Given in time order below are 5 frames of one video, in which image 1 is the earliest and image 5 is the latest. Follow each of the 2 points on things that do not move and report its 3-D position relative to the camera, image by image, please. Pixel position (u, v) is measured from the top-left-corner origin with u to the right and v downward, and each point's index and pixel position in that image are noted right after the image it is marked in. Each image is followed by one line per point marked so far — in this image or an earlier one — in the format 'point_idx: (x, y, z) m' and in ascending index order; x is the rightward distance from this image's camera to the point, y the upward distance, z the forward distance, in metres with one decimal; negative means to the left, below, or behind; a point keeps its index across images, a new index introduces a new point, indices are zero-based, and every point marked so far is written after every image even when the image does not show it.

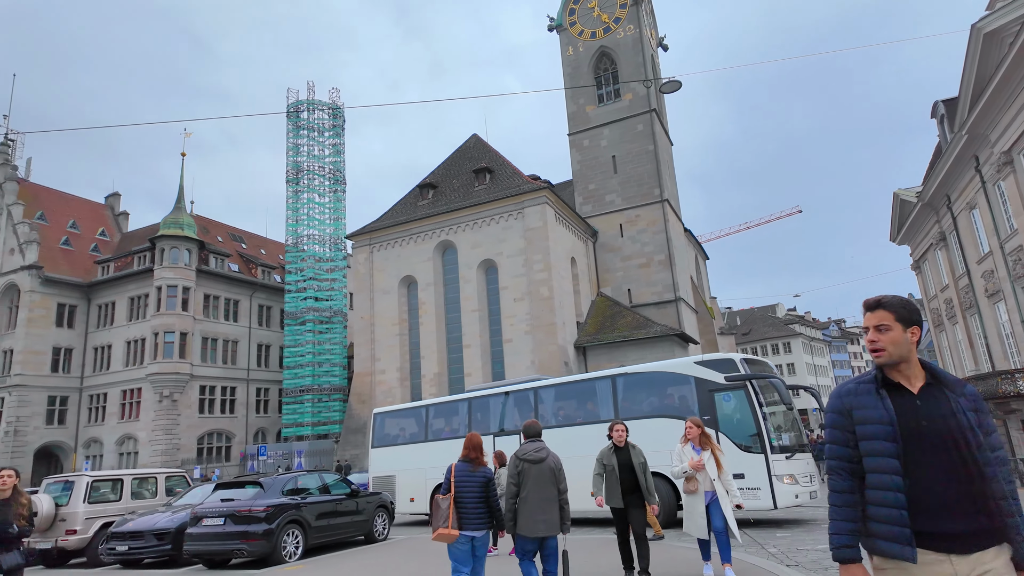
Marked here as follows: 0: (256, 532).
0: (-3.8, -3.6, +8.9) m
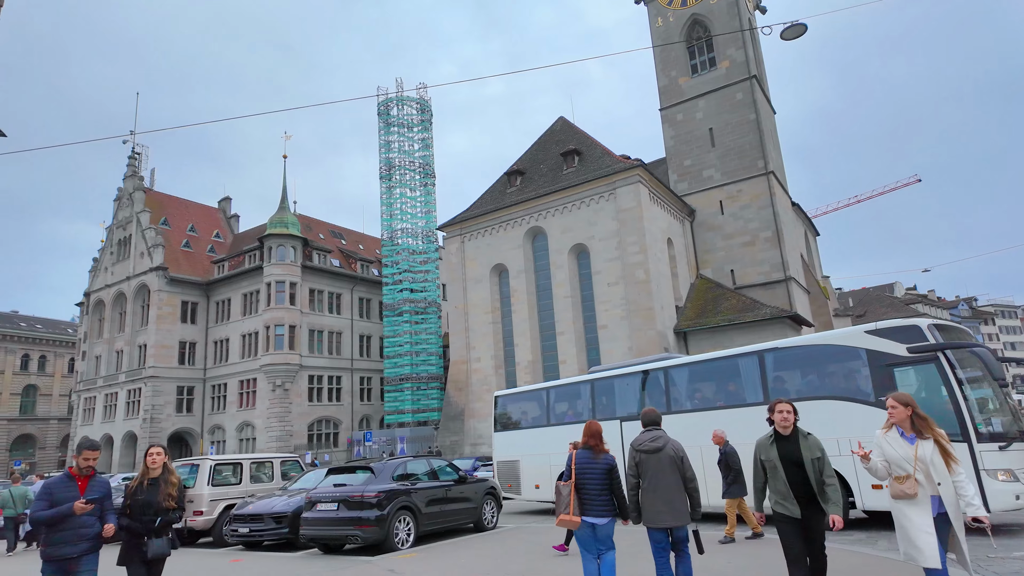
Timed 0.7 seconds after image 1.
0: (-2.1, -3.4, +8.7) m
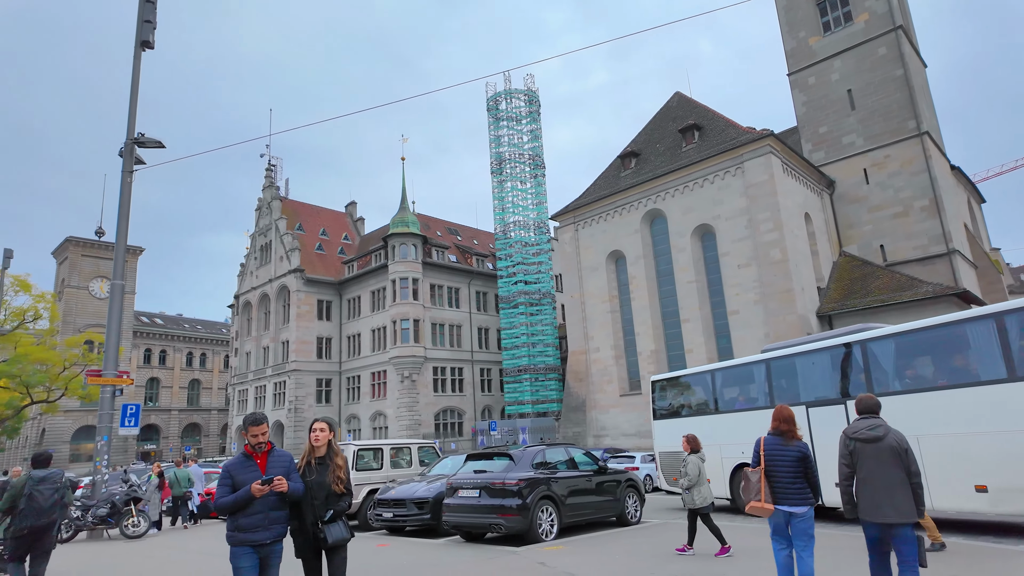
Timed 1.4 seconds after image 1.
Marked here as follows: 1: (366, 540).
0: (0.0, -3.1, +8.4) m
1: (-2.5, -4.3, +10.2) m
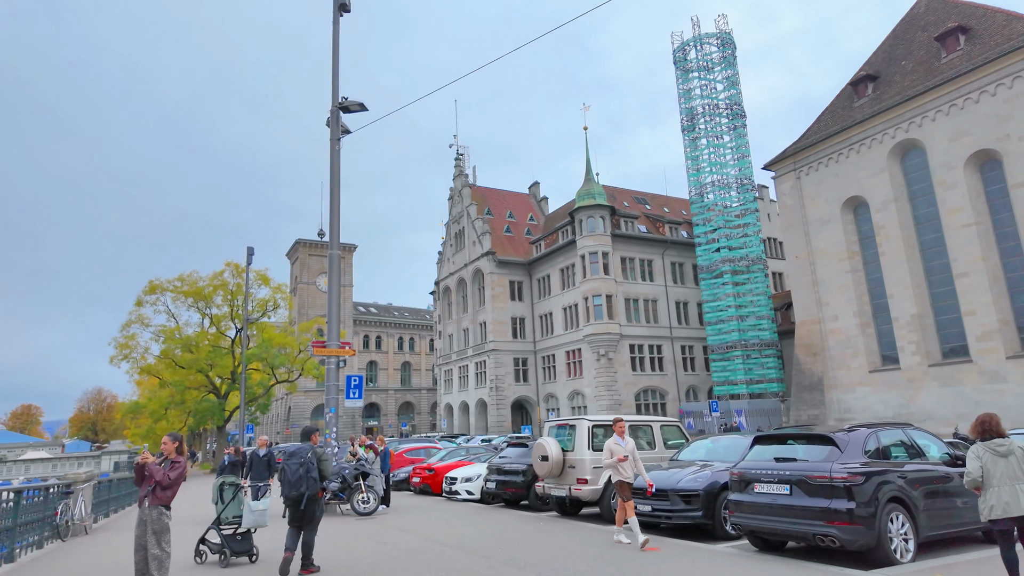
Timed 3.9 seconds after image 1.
0: (+3.2, -2.2, +5.7) m
1: (+1.5, -3.4, +8.3) m
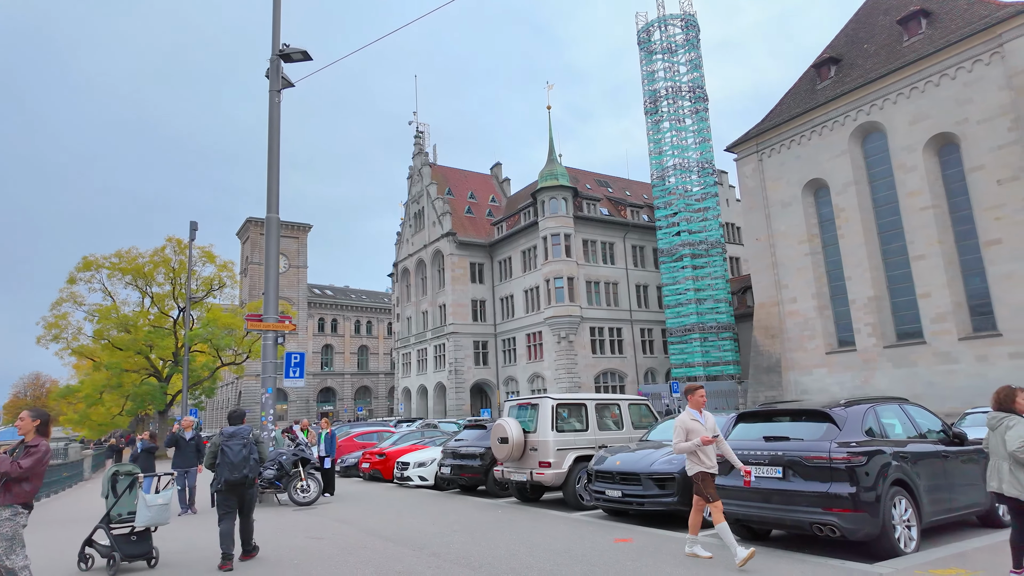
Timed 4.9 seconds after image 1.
0: (+2.8, -1.8, +5.1) m
1: (+0.9, -3.0, +7.5) m
